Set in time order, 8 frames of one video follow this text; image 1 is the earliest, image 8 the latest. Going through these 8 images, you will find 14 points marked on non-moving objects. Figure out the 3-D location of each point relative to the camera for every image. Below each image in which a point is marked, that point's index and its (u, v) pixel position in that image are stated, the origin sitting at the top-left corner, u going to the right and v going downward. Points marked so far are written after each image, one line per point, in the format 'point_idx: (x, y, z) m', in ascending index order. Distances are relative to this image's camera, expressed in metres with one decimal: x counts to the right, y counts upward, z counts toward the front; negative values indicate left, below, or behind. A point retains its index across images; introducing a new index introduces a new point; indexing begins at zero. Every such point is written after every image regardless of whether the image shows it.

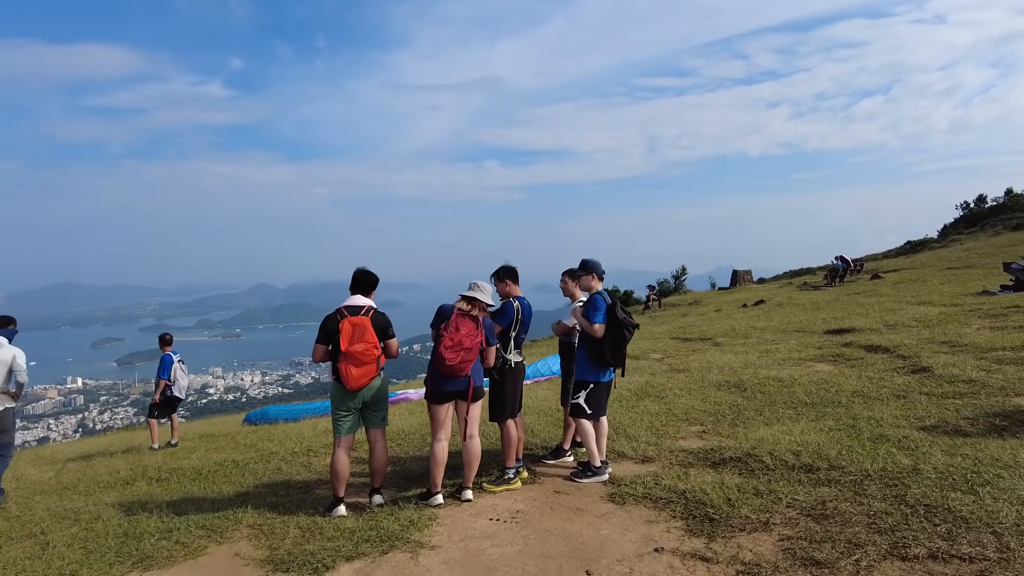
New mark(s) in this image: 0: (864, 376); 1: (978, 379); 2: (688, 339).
0: (+4.9, -1.2, +9.2) m
1: (+5.7, -1.1, +8.0) m
2: (+5.3, -1.6, +19.8) m
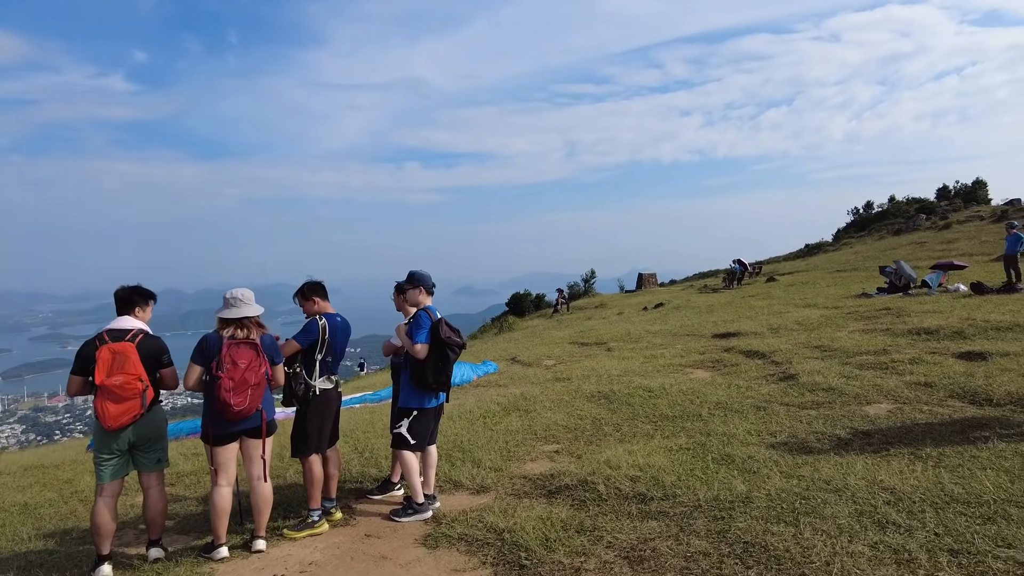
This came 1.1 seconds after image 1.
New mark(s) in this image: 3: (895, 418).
0: (+3.0, -1.3, +9.1) m
1: (+3.9, -1.2, +8.0) m
2: (+2.2, -1.7, +19.7) m
3: (+3.7, -1.3, +6.4) m
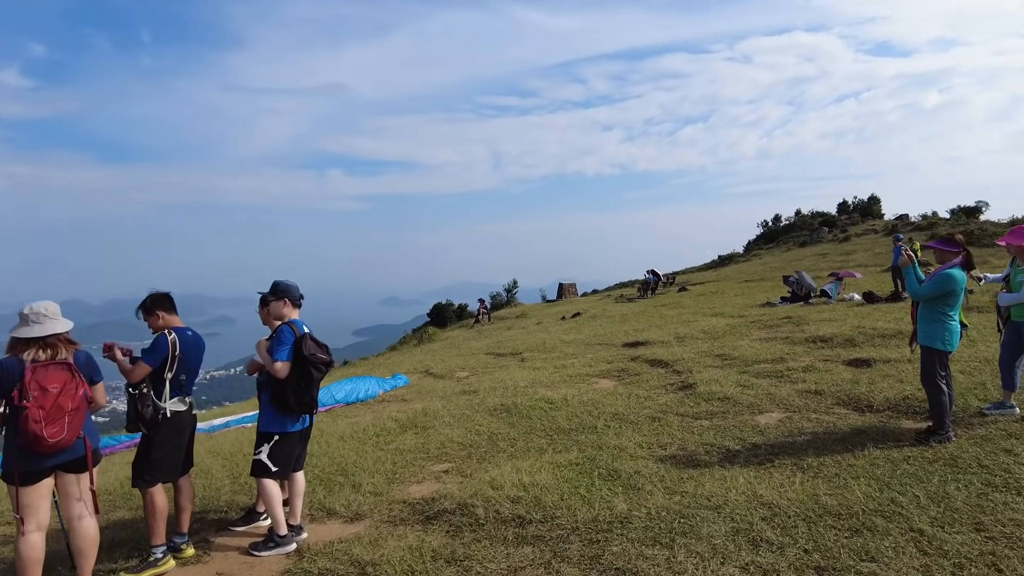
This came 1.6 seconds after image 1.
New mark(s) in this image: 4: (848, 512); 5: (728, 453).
0: (+1.7, -1.5, +9.0) m
1: (+2.7, -1.3, +8.1) m
2: (-0.3, -2.0, +19.4) m
3: (+2.6, -1.4, +6.5) m
4: (+2.0, -1.4, +4.0) m
5: (+1.9, -1.4, +5.7) m
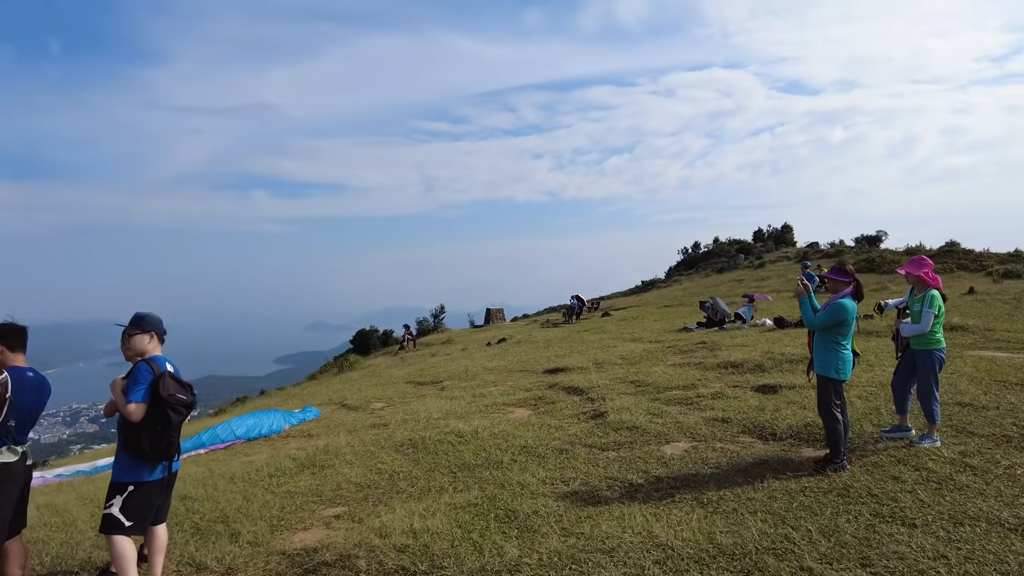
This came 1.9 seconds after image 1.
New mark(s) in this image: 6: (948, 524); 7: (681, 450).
0: (+0.5, -1.8, +8.8) m
1: (+1.6, -1.6, +8.0) m
2: (-2.6, -2.8, +18.9) m
3: (+1.7, -1.6, +6.4) m
4: (+1.3, -1.5, +3.9) m
5: (+1.0, -1.7, +5.5) m
6: (+2.7, -1.4, +4.0) m
7: (+1.7, -1.7, +6.7) m
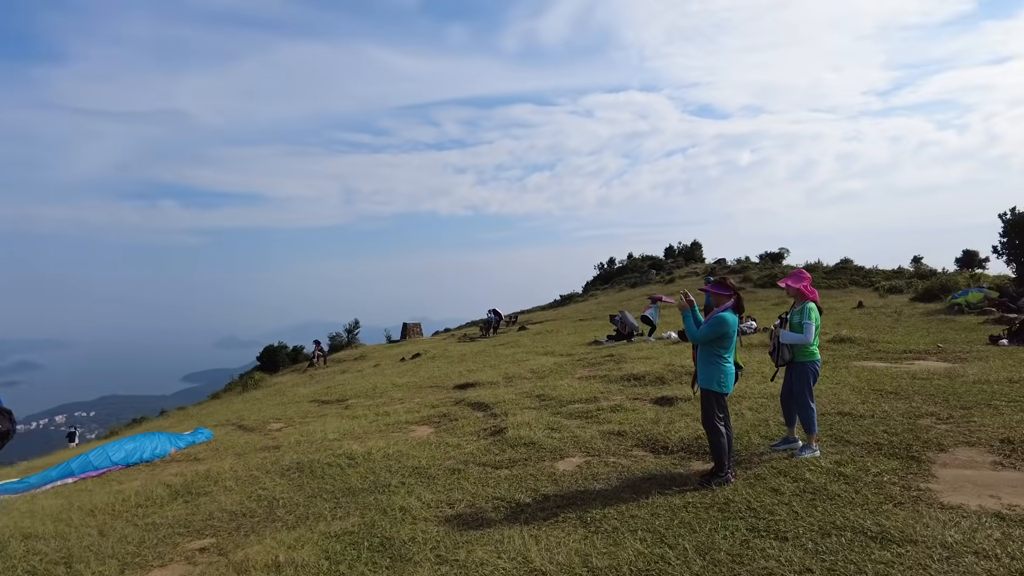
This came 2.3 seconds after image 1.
0: (-0.9, -2.0, +8.5) m
1: (+0.3, -1.8, +7.9) m
2: (-5.1, -3.1, +18.2) m
3: (+0.6, -1.8, +6.3) m
4: (+0.6, -1.6, +3.7) m
5: (0.0, -1.8, +5.3) m
6: (+1.9, -1.5, +4.0) m
7: (+0.6, -1.8, +6.6) m
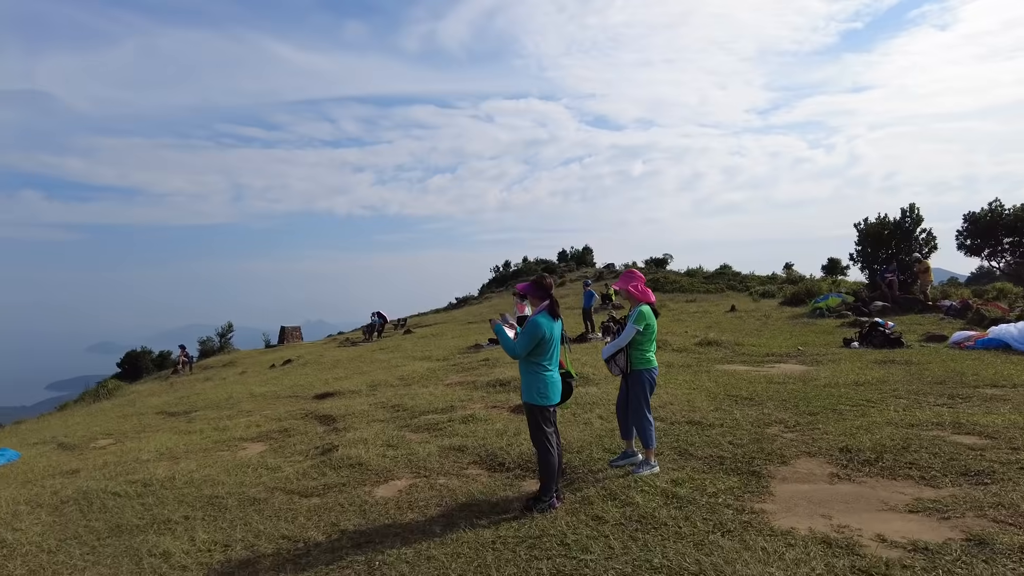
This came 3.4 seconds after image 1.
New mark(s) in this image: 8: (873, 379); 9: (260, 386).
0: (-2.8, -2.0, +7.4) m
1: (-1.5, -1.8, +7.0) m
2: (-8.5, -3.1, +16.4) m
3: (-1.0, -1.8, +5.4) m
4: (-0.6, -1.6, +2.9) m
5: (-1.4, -1.7, +4.4) m
6: (+0.6, -1.5, +3.4) m
7: (-1.0, -1.8, +5.7) m
8: (+5.0, -1.3, +9.1) m
9: (-7.5, -2.9, +19.5) m
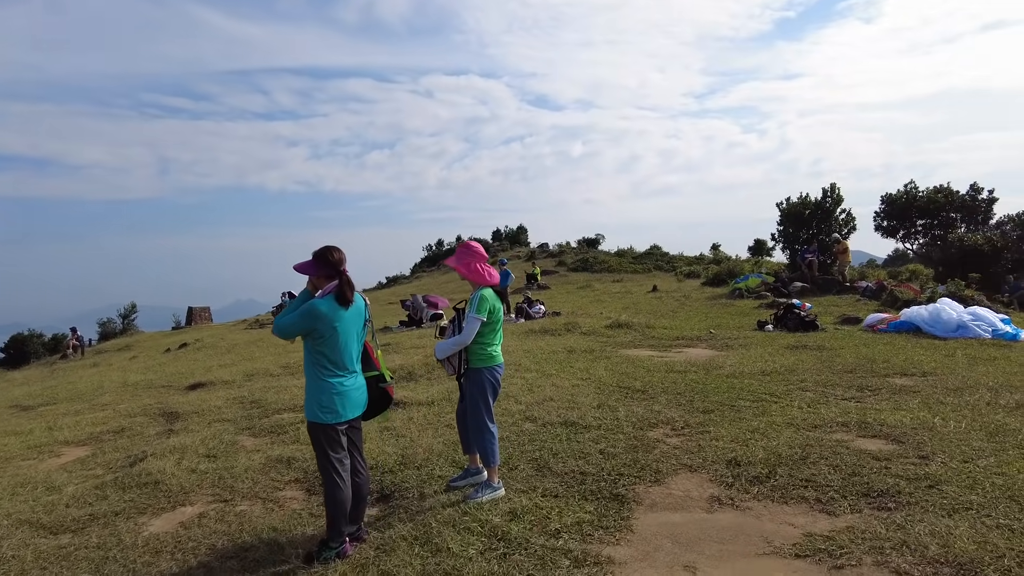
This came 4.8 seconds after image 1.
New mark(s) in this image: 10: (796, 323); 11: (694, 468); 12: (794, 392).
0: (-4.2, -1.8, +6.0) m
1: (-2.9, -1.6, +5.6) m
2: (-10.7, -2.6, +14.4) m
3: (-2.2, -1.6, +4.2) m
4: (-1.6, -1.5, +1.7) m
5: (-2.5, -1.6, +3.1) m
6: (-0.5, -1.4, +2.3) m
7: (-2.3, -1.6, +4.5) m
8: (+3.4, -1.0, +8.3) m
9: (-10.0, -2.3, +17.6) m
10: (+5.2, -0.6, +12.1) m
11: (+1.3, -1.2, +4.5) m
12: (+2.9, -1.1, +6.7) m
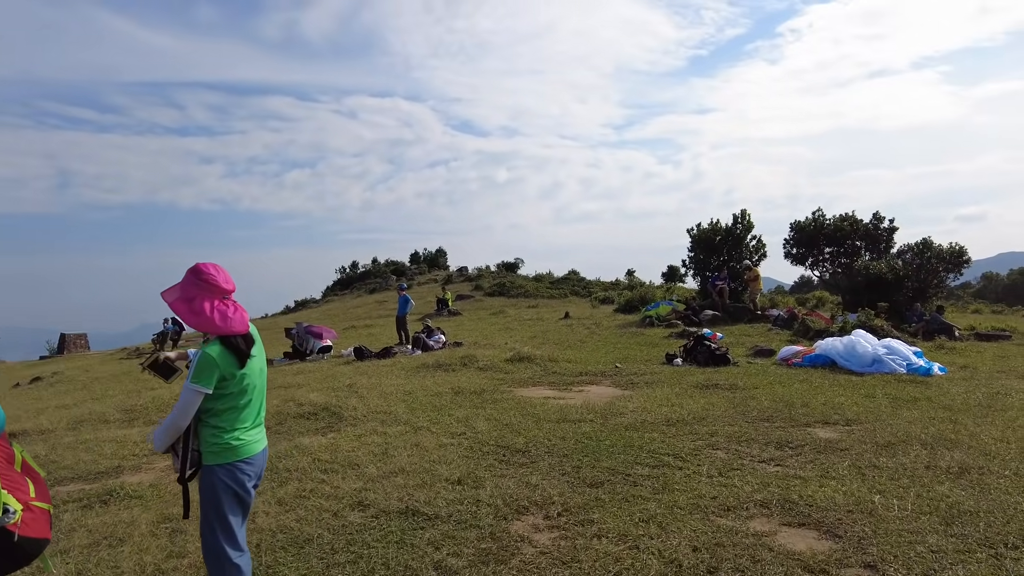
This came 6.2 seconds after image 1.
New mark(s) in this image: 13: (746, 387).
0: (-5.4, -2.0, +3.9) m
1: (-4.0, -1.8, +3.7) m
2: (-12.8, -3.1, +11.5) m
3: (-3.1, -1.8, +2.4) m
4: (-2.3, -1.6, 0.0) m
5: (-3.4, -1.8, +1.3) m
6: (-1.2, -1.5, +0.7) m
7: (-3.3, -1.8, +2.7) m
8: (+1.9, -1.4, +7.1) m
9: (-12.4, -2.9, +14.8) m
10: (+3.3, -1.2, +11.1) m
11: (+0.2, -1.5, +3.2) m
12: (+1.6, -1.4, +5.5) m
13: (+3.1, -1.3, +8.8) m
